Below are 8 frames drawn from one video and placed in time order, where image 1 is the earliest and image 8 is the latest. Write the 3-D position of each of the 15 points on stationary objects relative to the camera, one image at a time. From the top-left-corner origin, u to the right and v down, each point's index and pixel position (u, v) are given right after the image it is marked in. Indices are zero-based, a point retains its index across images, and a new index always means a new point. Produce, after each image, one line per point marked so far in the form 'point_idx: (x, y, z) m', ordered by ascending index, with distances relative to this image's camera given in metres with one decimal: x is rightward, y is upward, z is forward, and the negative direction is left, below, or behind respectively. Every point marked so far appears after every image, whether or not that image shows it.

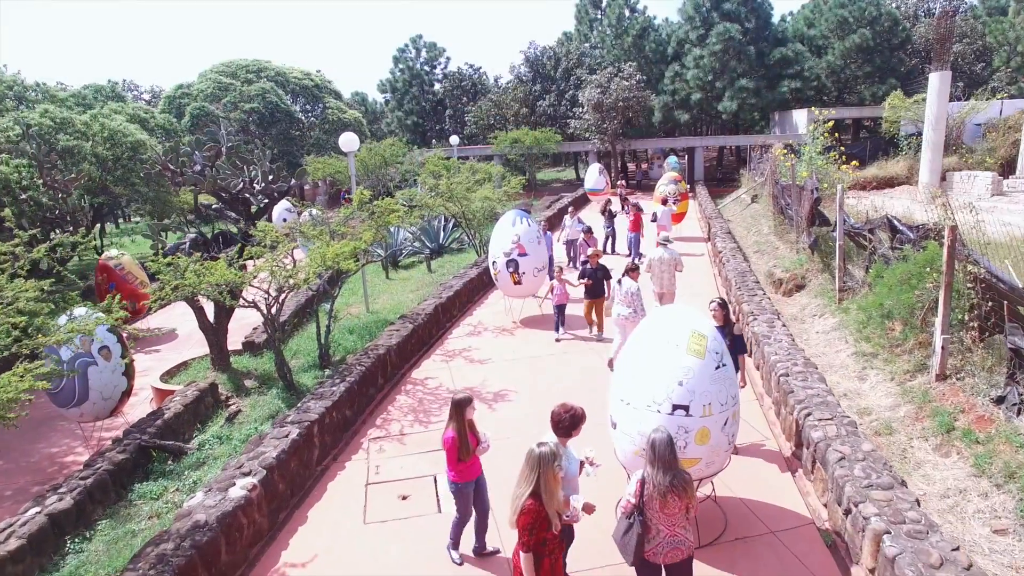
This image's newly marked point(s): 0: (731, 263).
0: (+3.7, +0.4, +11.0) m
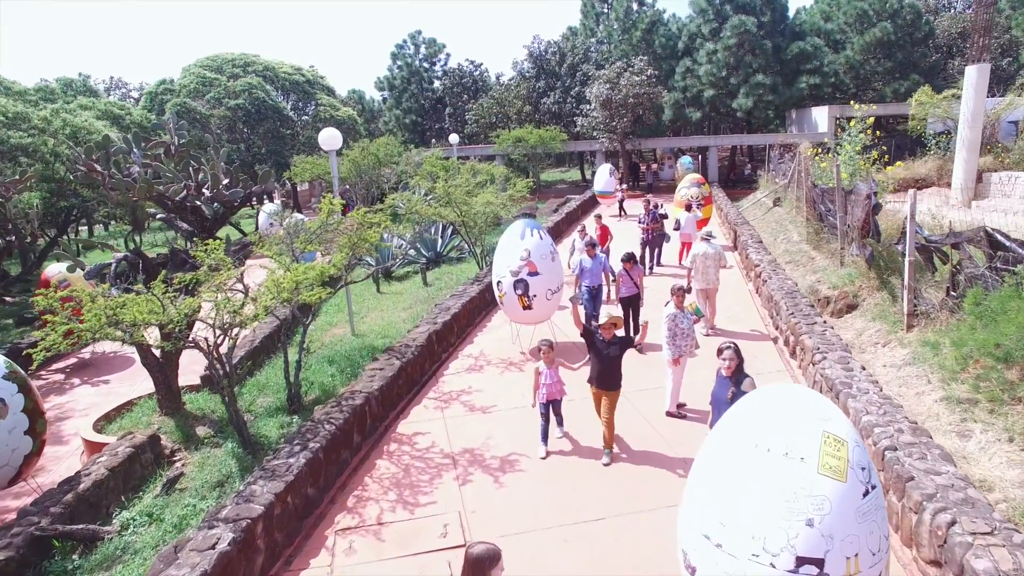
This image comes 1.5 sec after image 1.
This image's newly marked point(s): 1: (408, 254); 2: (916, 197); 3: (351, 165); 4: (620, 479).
0: (+3.8, +0.1, +9.5) m
1: (-2.4, +0.8, +15.1) m
2: (+5.1, +1.1, +8.0) m
3: (-4.9, +3.7, +19.4) m
4: (+0.9, -1.5, +5.1) m
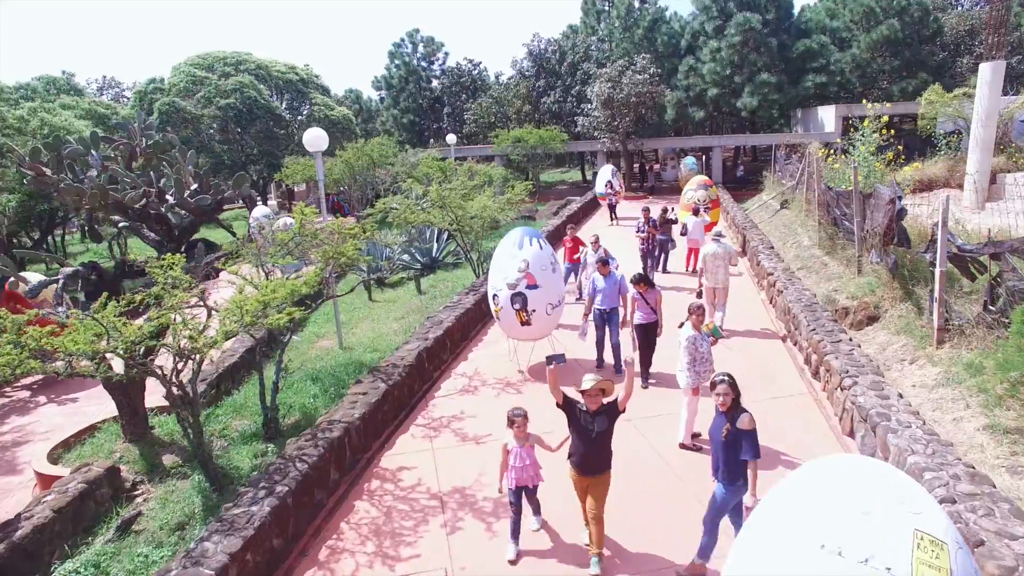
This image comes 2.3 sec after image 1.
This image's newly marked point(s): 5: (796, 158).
0: (+3.8, 0.0, +8.8) m
1: (-2.5, +0.7, +14.4) m
2: (+5.0, +1.0, +7.4) m
3: (-4.9, +3.6, +18.8) m
4: (+0.8, -1.7, +4.5) m
5: (+8.7, +4.0, +19.7) m
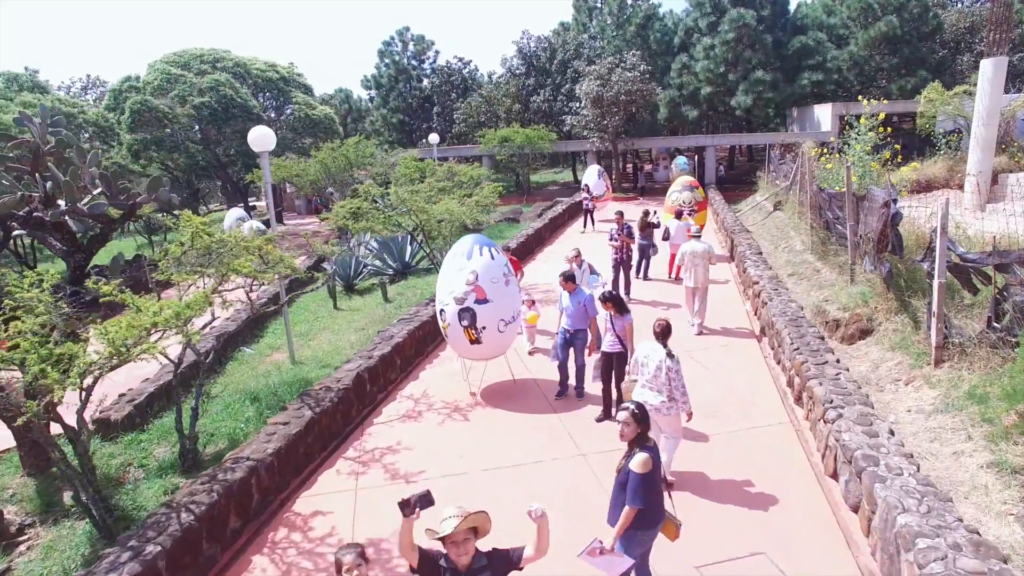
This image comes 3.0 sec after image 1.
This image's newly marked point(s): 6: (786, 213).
0: (+3.3, -0.2, +8.1) m
1: (-3.0, +0.5, +13.7) m
2: (+4.5, +0.9, +6.7) m
3: (-5.4, +3.4, +18.0) m
4: (+0.3, -1.8, +3.8) m
5: (+8.2, +3.8, +18.9) m
6: (+7.2, +2.0, +17.0) m
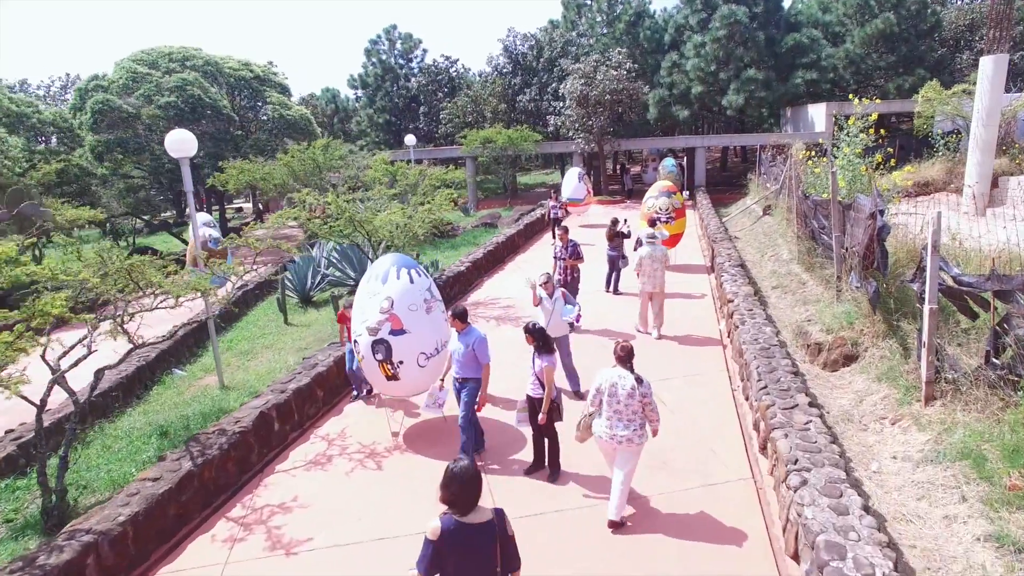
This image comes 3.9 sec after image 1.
0: (+2.6, -0.4, +7.2) m
1: (-3.6, +0.3, +12.8) m
2: (+3.9, +0.6, +5.8) m
3: (-6.0, +3.2, +17.2) m
4: (-0.3, -2.1, +2.9) m
5: (+7.5, +3.6, +18.1) m
6: (+6.6, +1.7, +16.1) m
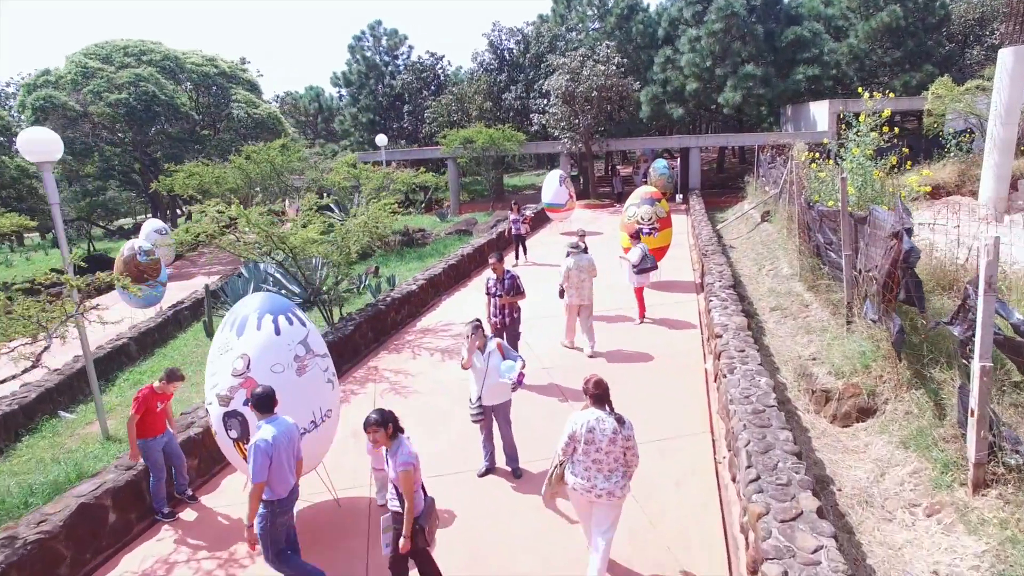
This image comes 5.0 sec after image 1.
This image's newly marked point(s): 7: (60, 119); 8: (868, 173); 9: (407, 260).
0: (+2.0, -0.7, +5.8) m
1: (-4.2, -0.1, +11.4) m
2: (+3.2, +0.3, +4.3) m
3: (-6.7, +2.8, +15.7) m
4: (-1.0, -2.4, +1.4) m
5: (+6.9, +3.3, +16.6) m
6: (+6.0, +1.4, +14.6) m
7: (-12.7, +4.8, +18.1) m
8: (+5.2, +1.7, +9.4) m
9: (-2.4, +0.6, +14.7) m
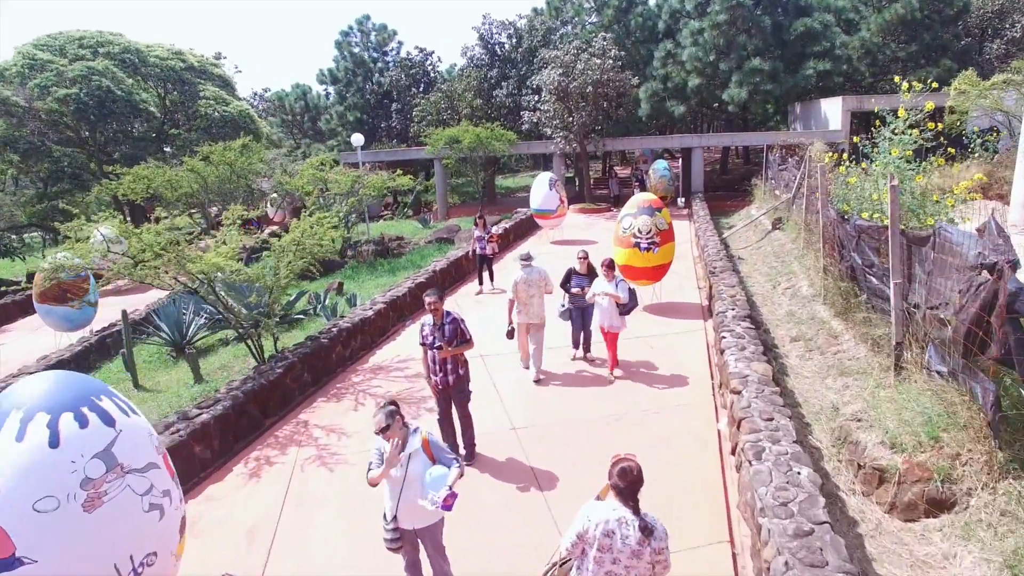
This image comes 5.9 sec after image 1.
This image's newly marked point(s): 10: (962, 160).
0: (+1.7, -1.1, +4.2) m
1: (-4.6, -0.4, +9.9) m
2: (+2.9, 0.0, +2.8) m
3: (-7.0, +2.5, +14.2) m
4: (-1.3, -2.7, -0.1) m
5: (+6.6, +2.9, +15.1) m
6: (+5.6, +1.1, +13.1) m
7: (-13.0, +4.4, +16.6) m
8: (+4.9, +1.4, +7.9) m
9: (-2.7, +0.3, +13.2) m
10: (+13.0, +3.7, +18.4) m
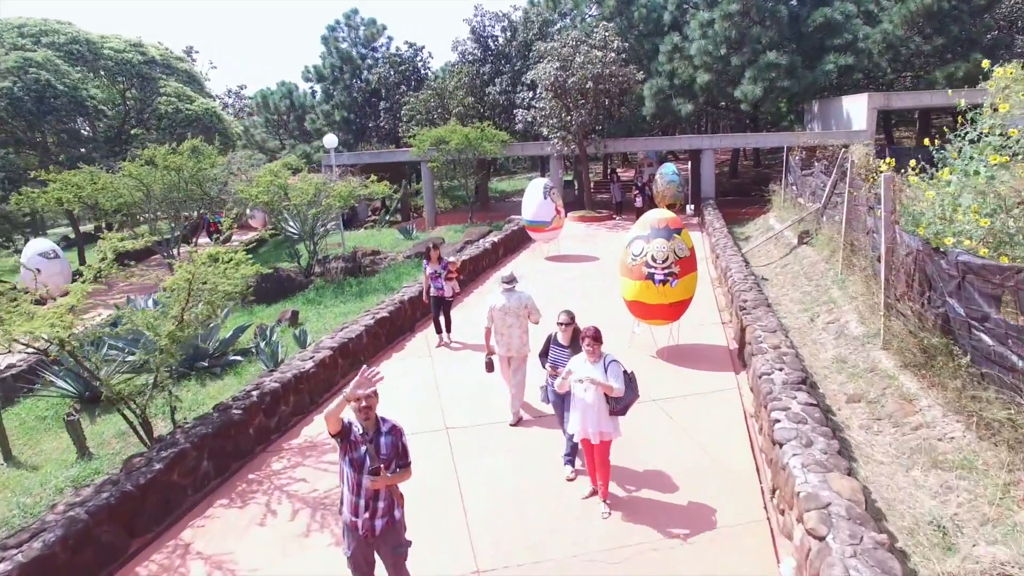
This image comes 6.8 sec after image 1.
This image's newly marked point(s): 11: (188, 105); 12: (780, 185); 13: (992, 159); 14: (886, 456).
0: (+1.4, -1.5, +2.4) m
1: (-4.8, -0.8, +8.0) m
2: (+2.7, -0.5, +1.0) m
3: (-7.2, +2.0, +12.3) m
4: (-1.5, -3.2, -1.9) m
5: (+6.3, +2.5, +13.2) m
6: (+5.4, +0.6, +11.3) m
7: (-13.2, +4.0, +14.7) m
8: (+4.6, +0.9, +6.0) m
9: (-3.0, -0.1, +11.3) m
10: (+12.8, +3.2, +16.5) m
11: (-9.1, +5.2, +18.2) m
12: (+7.1, +2.8, +17.1) m
13: (+4.9, +1.4, +6.5) m
14: (+3.0, -1.3, +5.0) m
